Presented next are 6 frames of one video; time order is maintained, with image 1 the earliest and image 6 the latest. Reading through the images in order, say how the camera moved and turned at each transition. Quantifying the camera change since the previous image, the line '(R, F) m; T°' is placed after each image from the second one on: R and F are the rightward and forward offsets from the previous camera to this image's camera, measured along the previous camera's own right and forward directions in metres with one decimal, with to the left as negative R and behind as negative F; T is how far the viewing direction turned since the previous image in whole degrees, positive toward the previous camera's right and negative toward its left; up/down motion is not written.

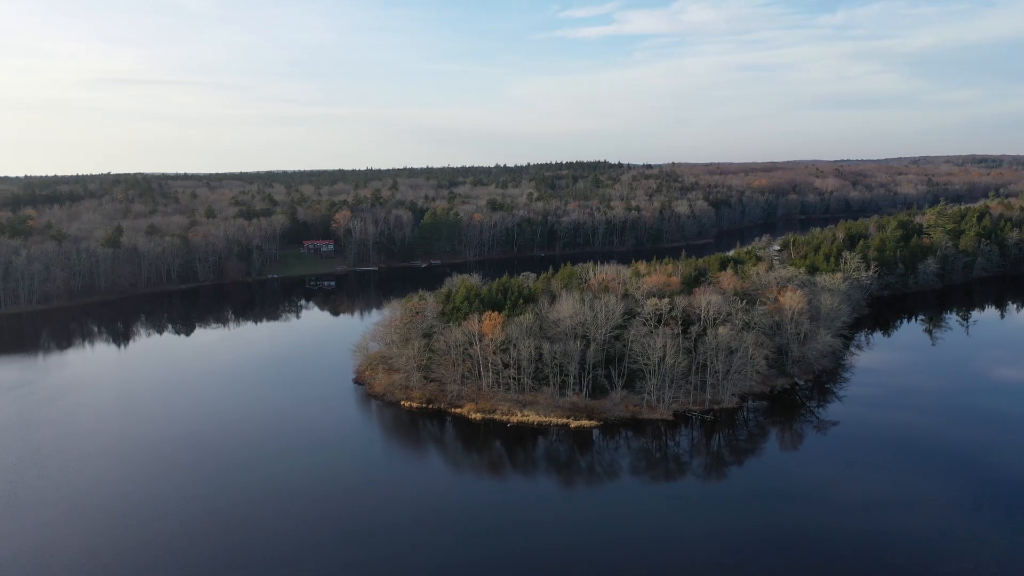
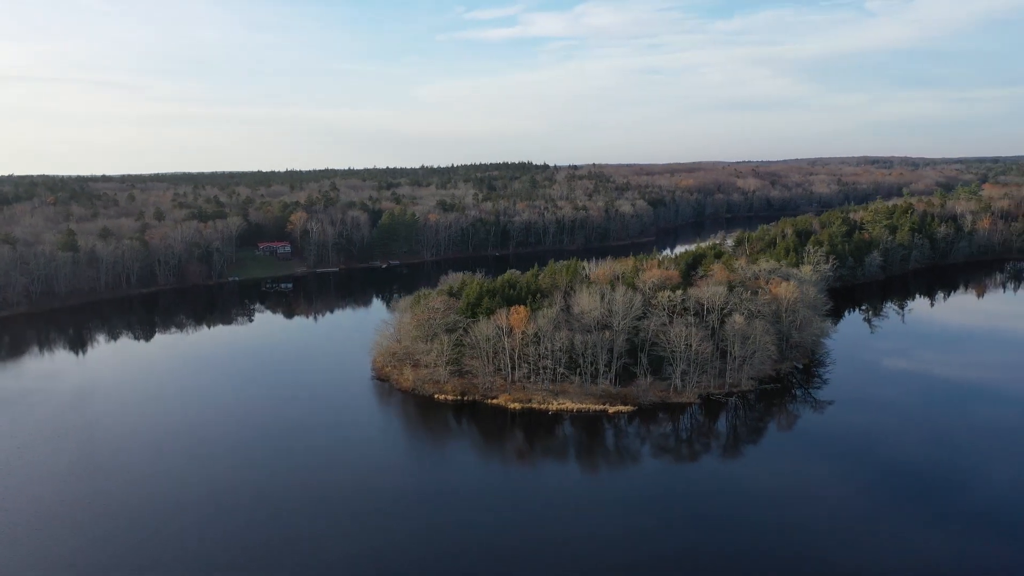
(-2.7, -0.4) m; +5°
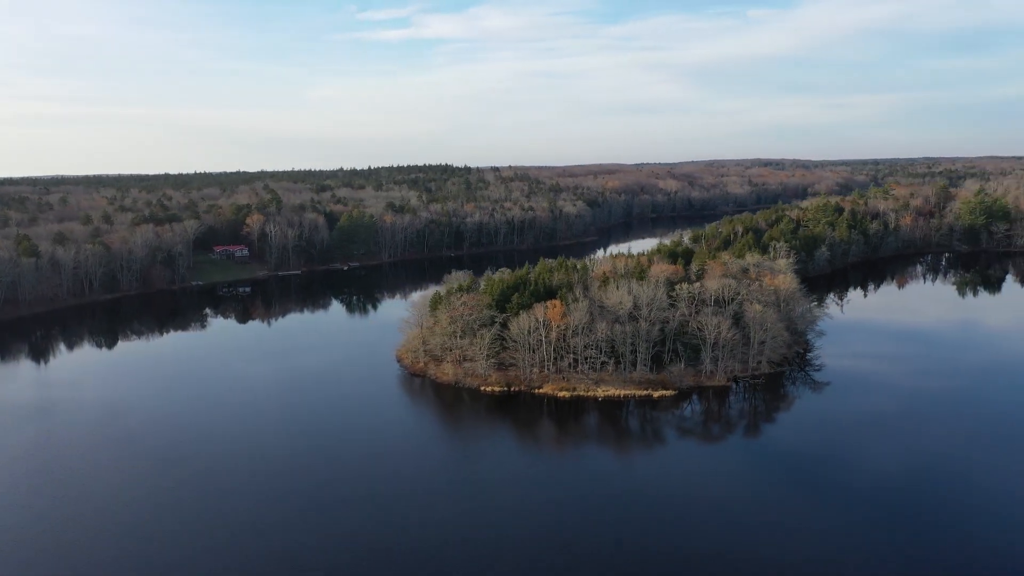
(-3.3, -0.7) m; +5°
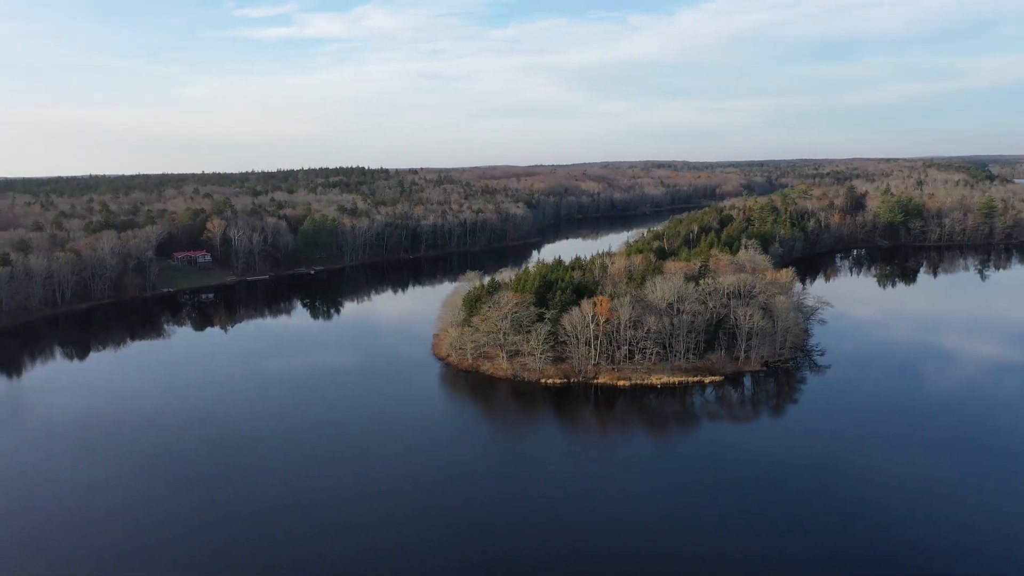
(-3.9, -1.0) m; +5°
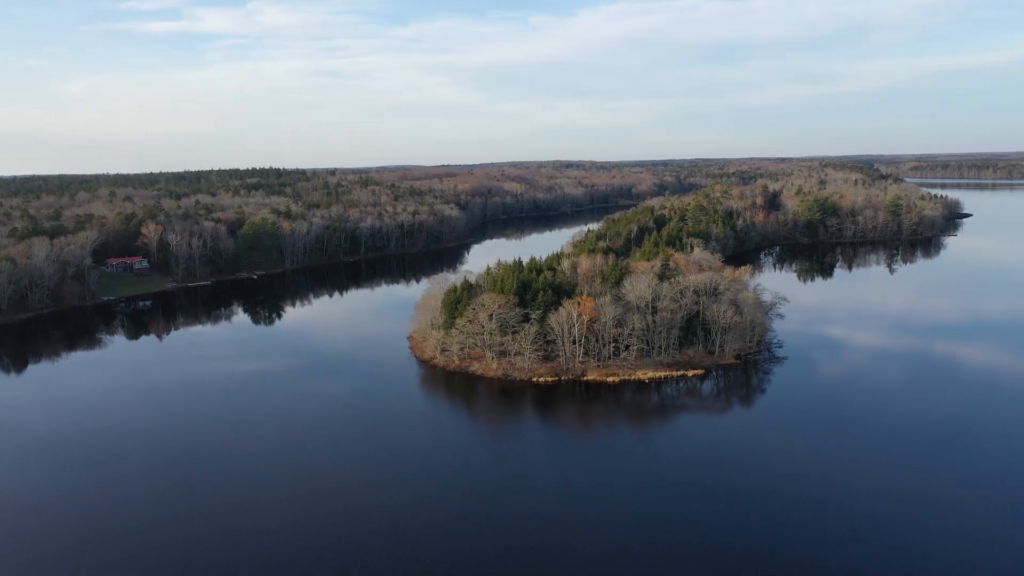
(-2.0, -0.9) m; +6°
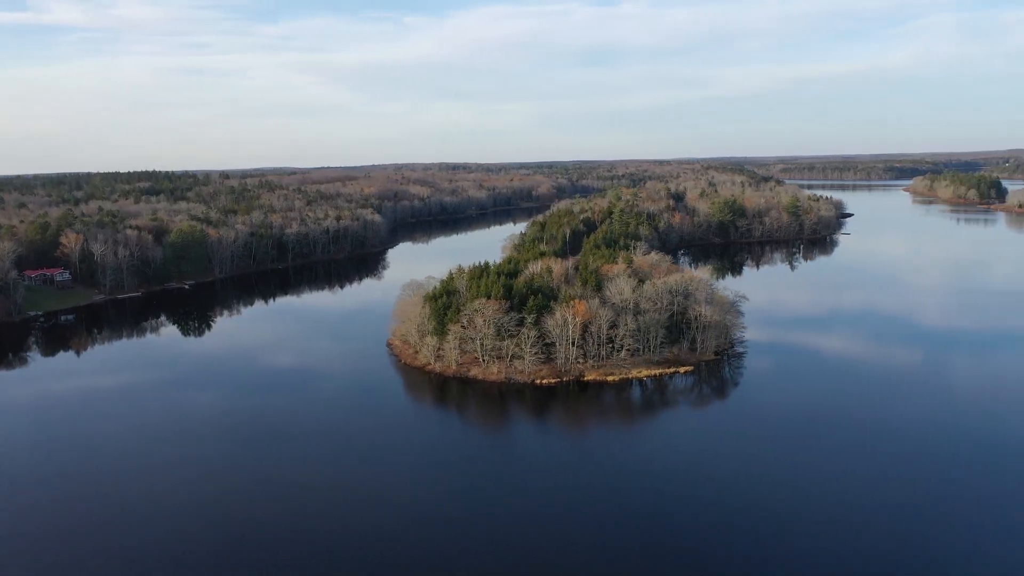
(-3.1, -1.1) m; +7°
